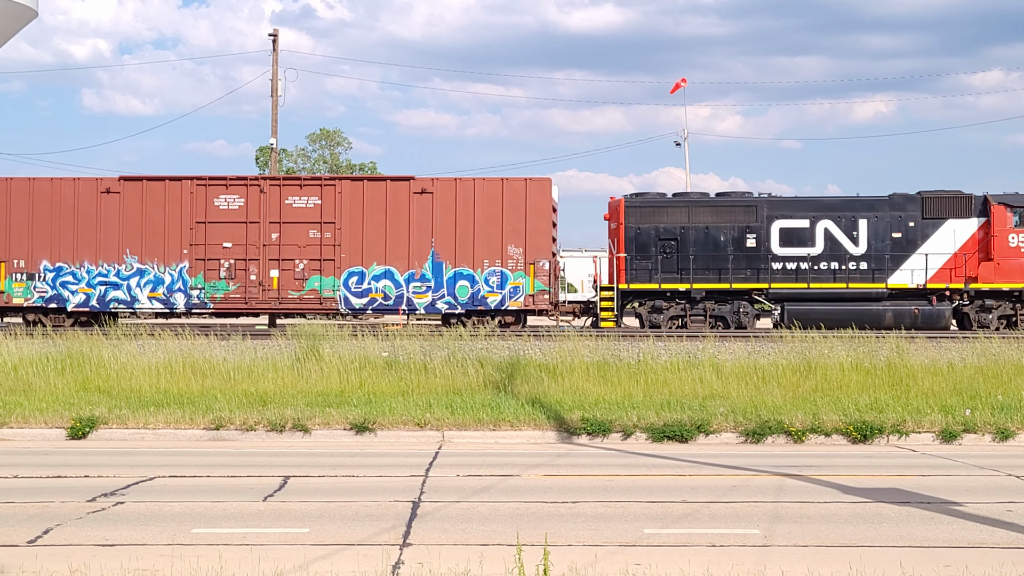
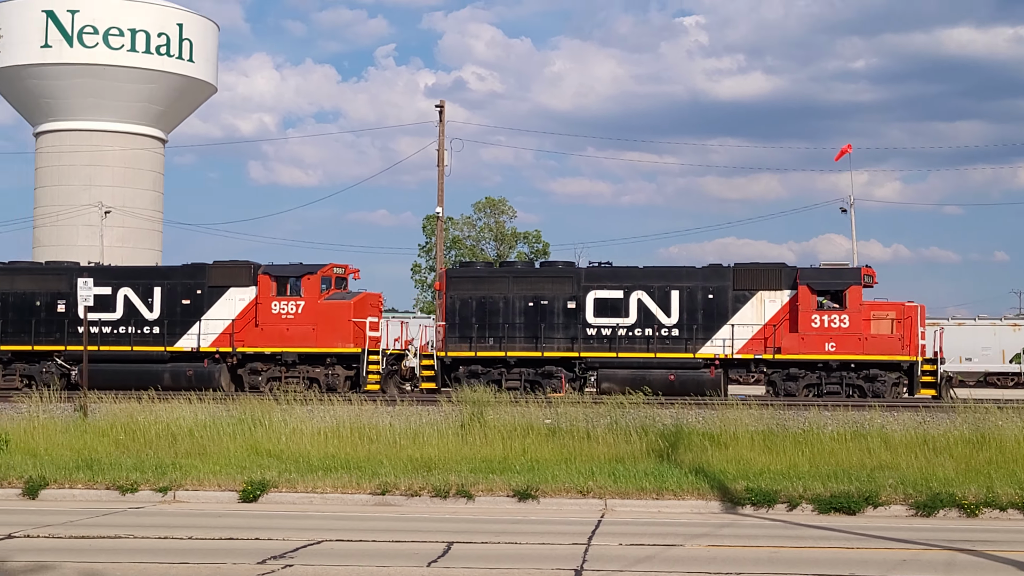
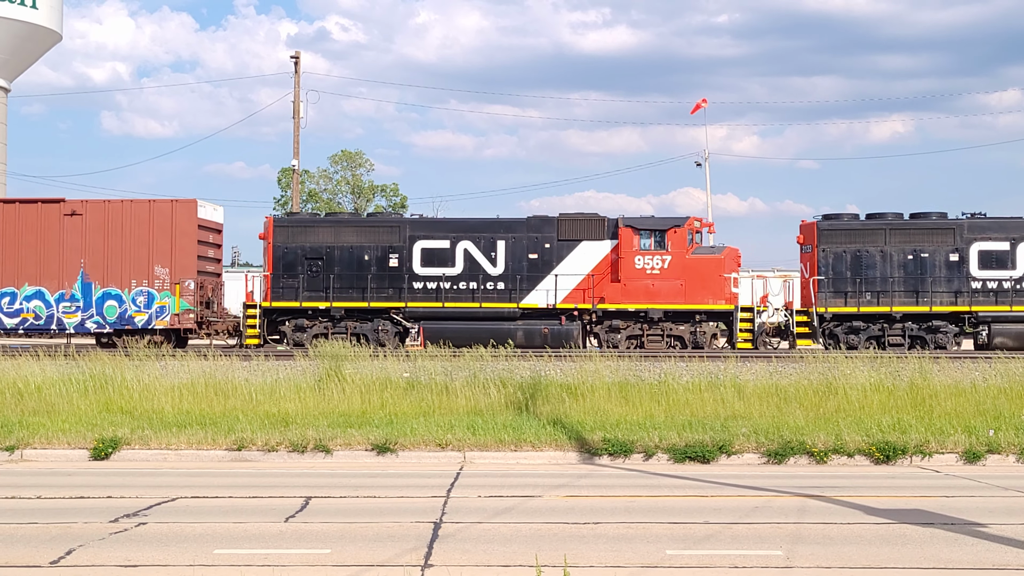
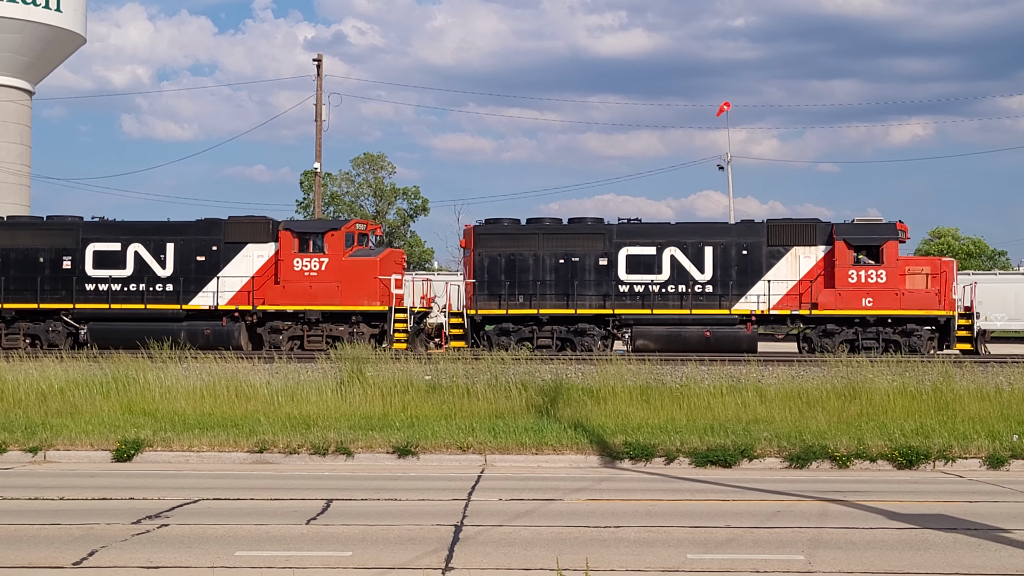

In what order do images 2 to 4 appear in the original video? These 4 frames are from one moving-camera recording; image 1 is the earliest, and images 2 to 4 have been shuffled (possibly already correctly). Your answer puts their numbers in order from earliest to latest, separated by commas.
3, 4, 2
